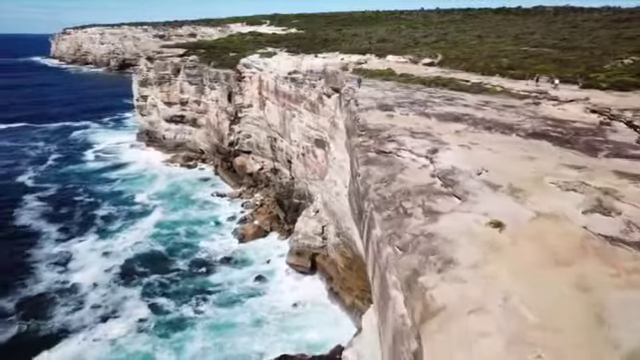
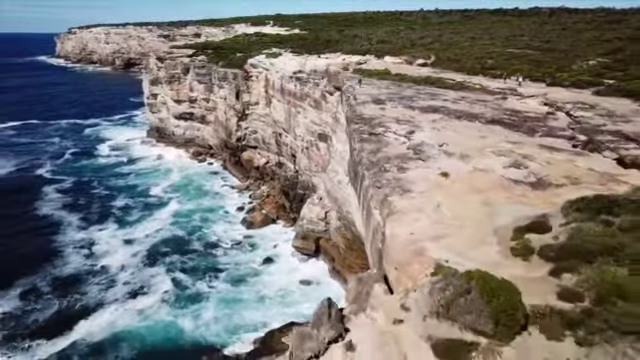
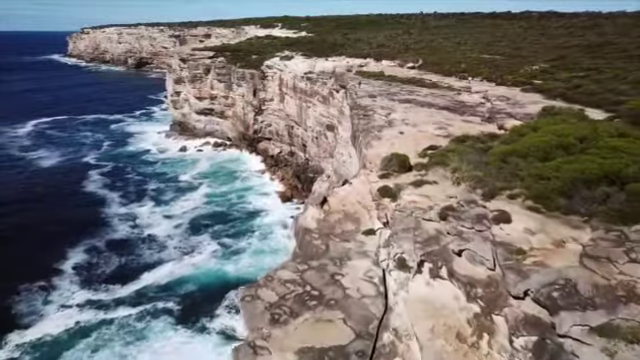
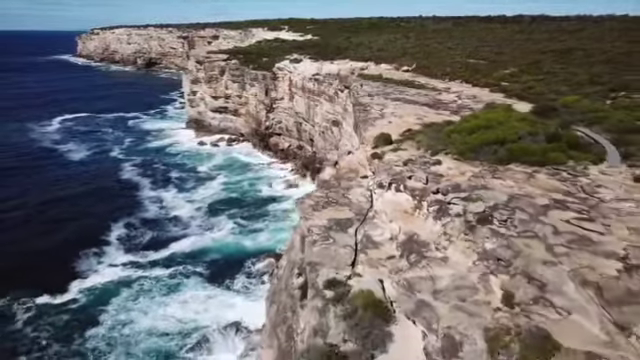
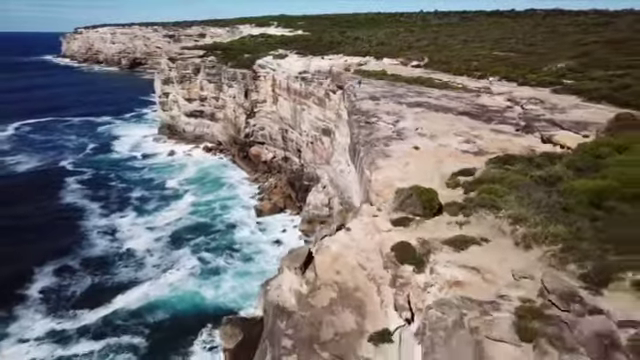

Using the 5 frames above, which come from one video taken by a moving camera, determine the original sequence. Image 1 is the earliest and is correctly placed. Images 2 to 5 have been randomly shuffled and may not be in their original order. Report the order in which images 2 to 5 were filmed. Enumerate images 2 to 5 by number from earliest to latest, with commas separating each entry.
2, 5, 3, 4
